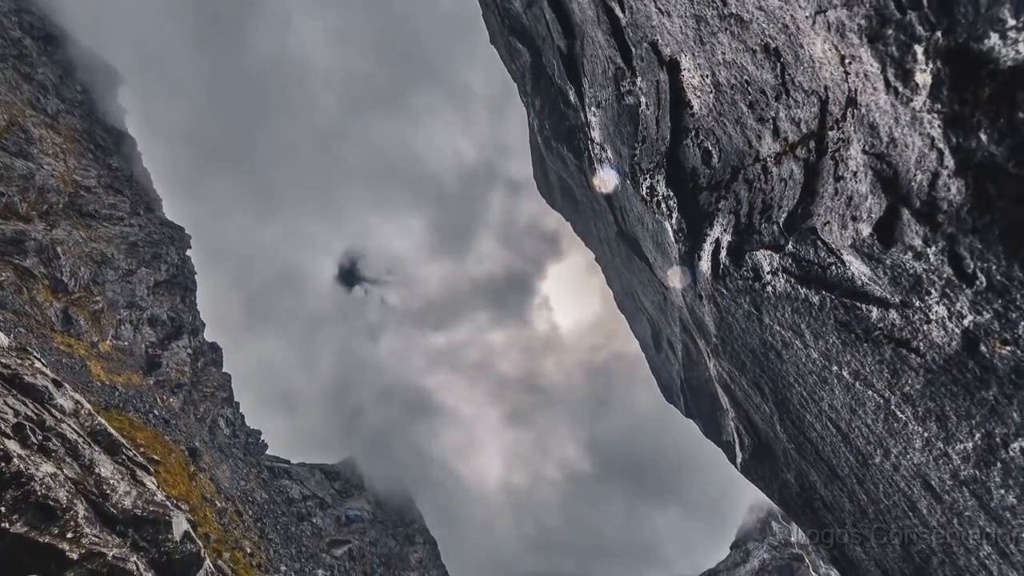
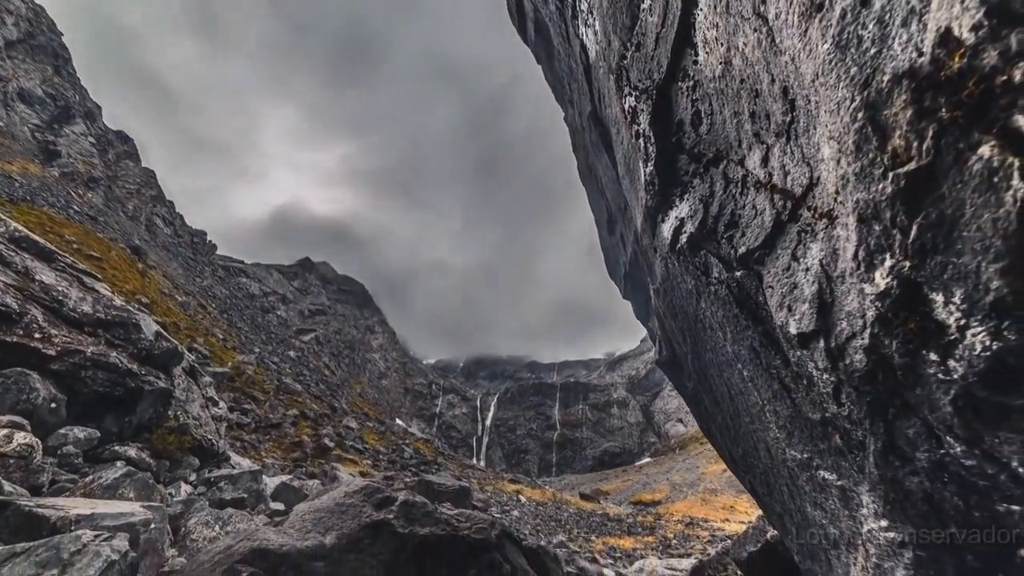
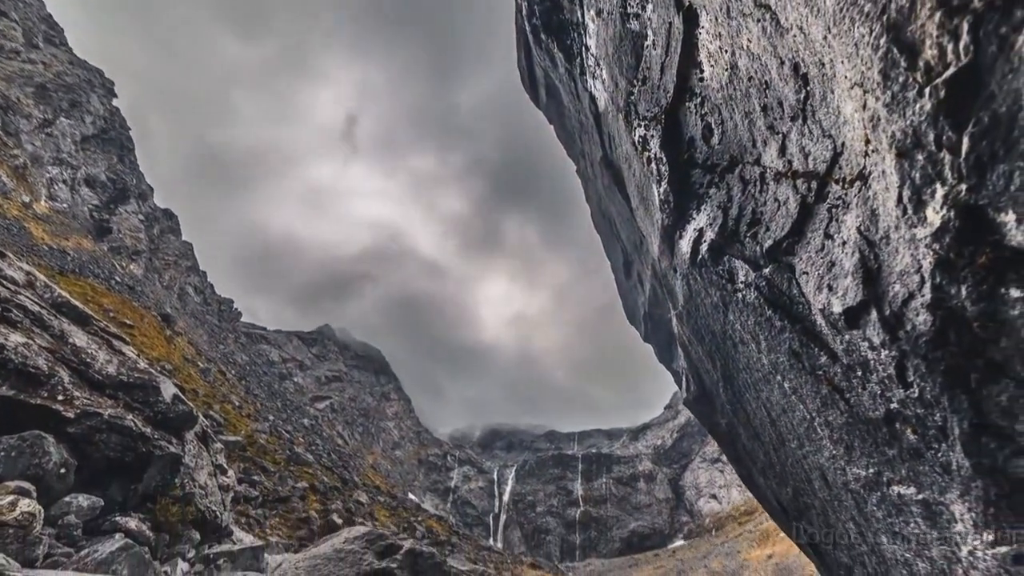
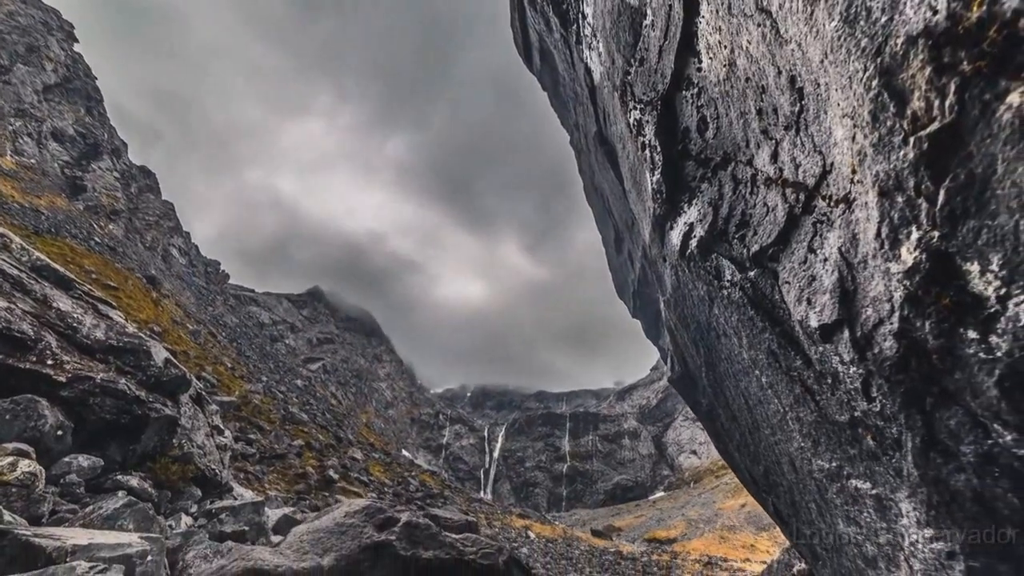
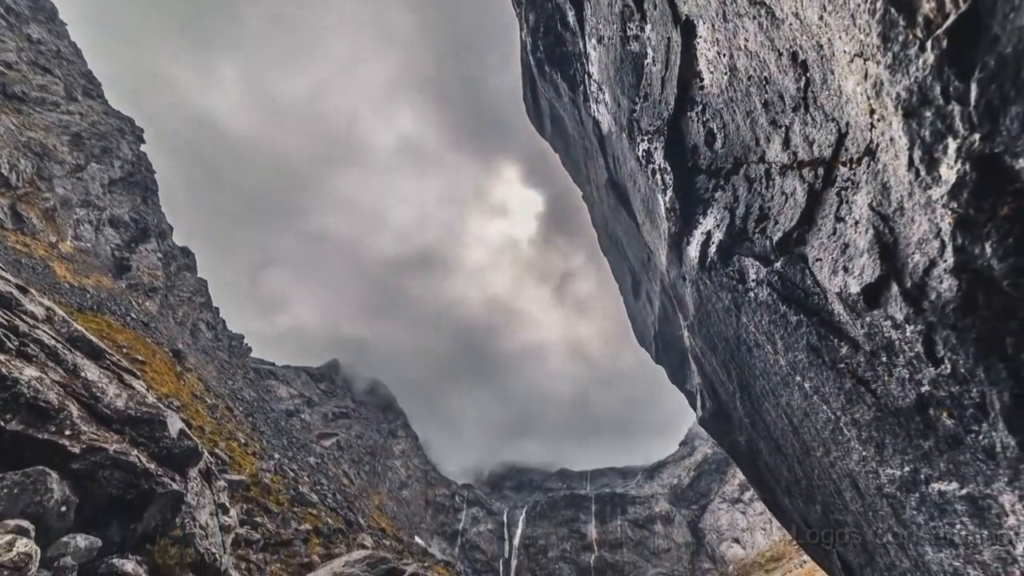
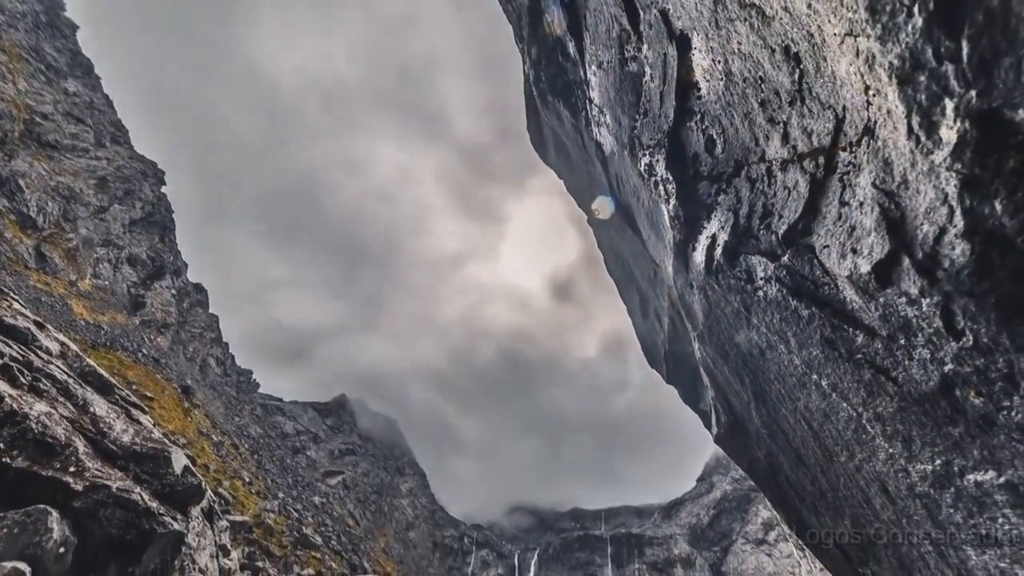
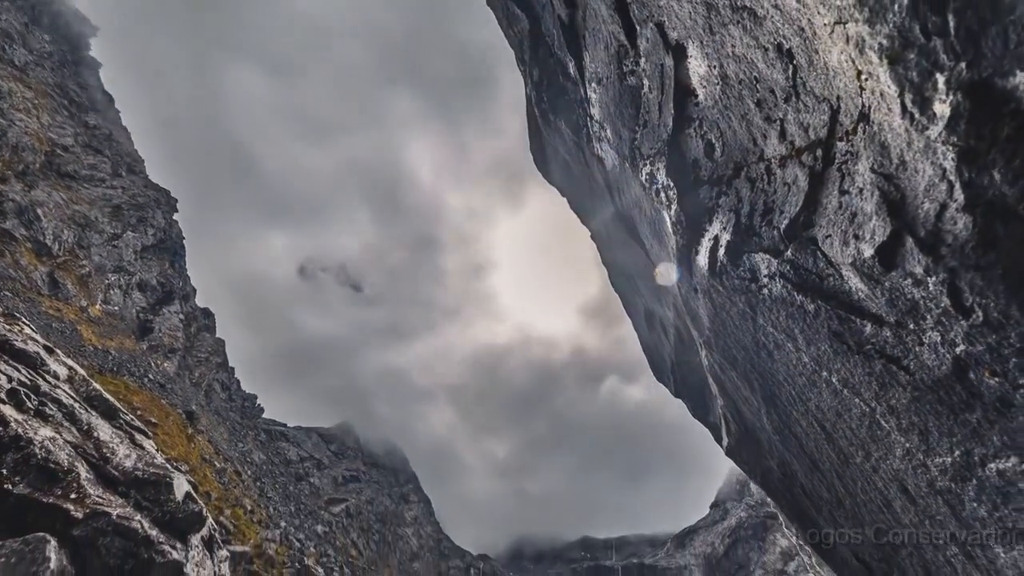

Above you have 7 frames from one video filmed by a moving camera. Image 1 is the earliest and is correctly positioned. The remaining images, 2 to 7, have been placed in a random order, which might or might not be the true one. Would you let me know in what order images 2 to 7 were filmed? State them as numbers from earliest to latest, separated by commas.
7, 6, 5, 3, 4, 2
